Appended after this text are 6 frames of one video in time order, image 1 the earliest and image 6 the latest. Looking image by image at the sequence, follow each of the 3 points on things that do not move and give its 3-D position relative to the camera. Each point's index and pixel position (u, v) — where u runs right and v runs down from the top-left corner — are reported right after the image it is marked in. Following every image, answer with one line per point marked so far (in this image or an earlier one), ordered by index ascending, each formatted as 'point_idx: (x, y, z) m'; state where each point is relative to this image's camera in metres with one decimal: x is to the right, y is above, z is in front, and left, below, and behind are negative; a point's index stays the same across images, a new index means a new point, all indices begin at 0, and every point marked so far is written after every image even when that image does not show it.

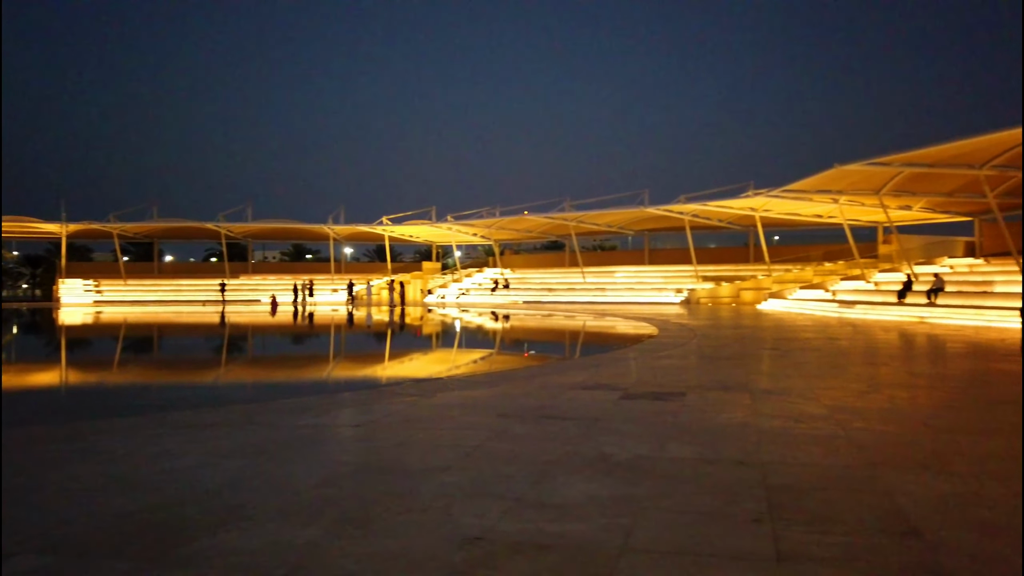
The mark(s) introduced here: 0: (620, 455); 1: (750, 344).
0: (+0.8, -1.2, +5.4) m
1: (+6.3, -1.5, +19.4) m
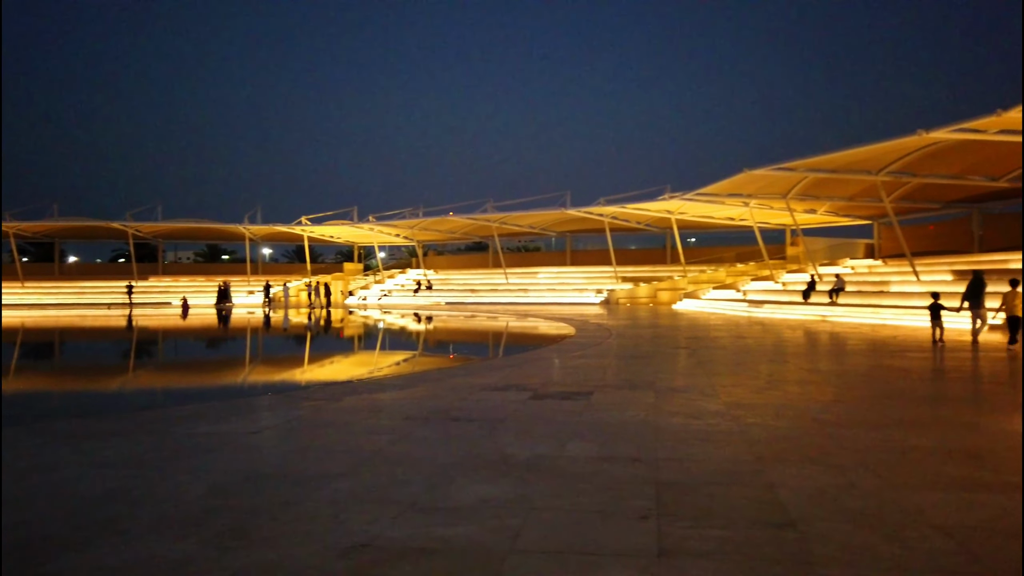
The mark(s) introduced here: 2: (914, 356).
0: (+0.1, -1.2, +5.4) m
1: (+4.1, -1.5, +19.9) m
2: (+7.4, -1.2, +13.6) m
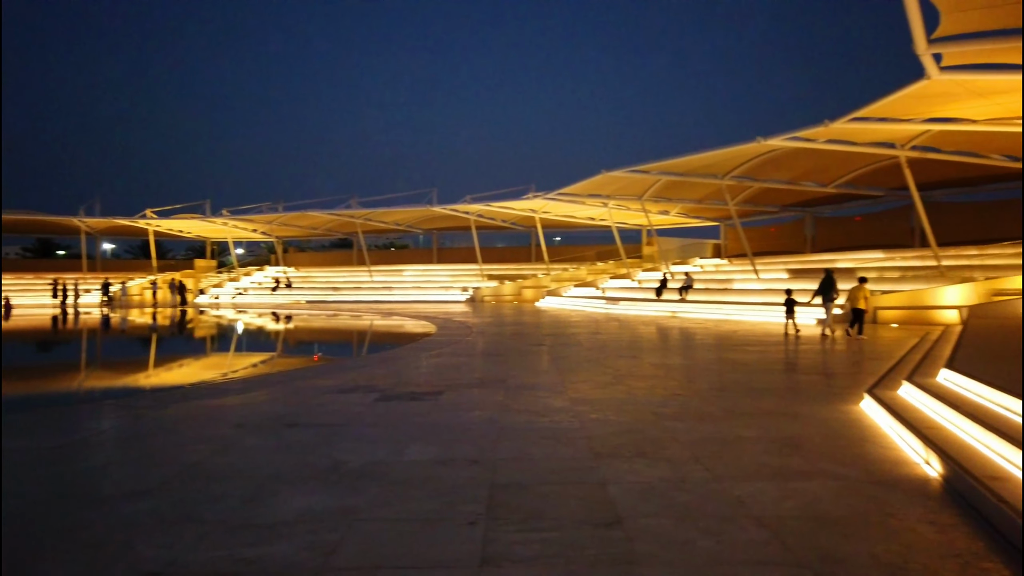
0: (-1.1, -1.2, +5.1) m
1: (+0.4, -1.4, +20.1) m
2: (+4.7, -1.2, +14.5) m
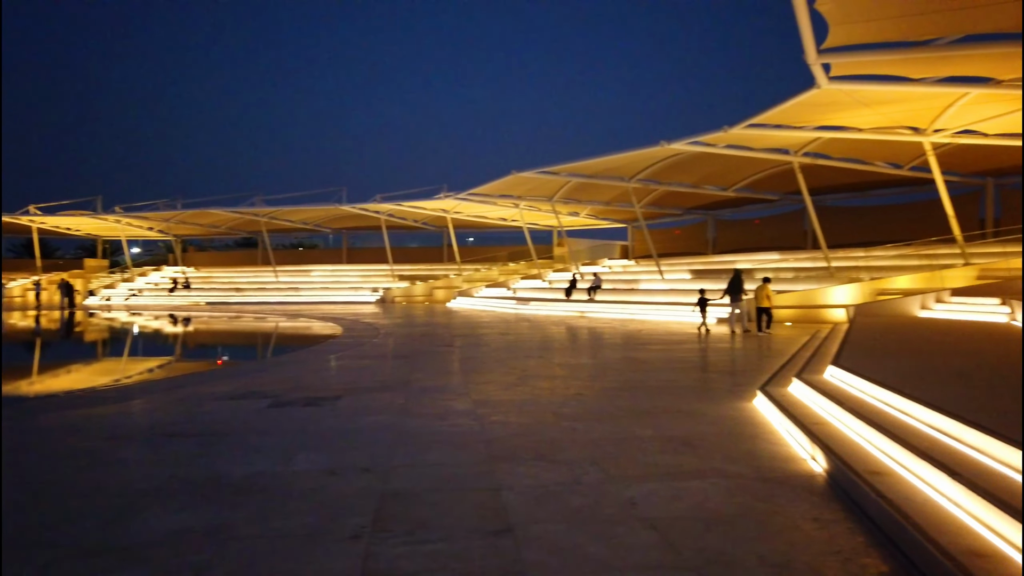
0: (-1.8, -1.2, +4.8) m
1: (-2.1, -1.4, +19.9) m
2: (+2.9, -1.2, +14.8) m
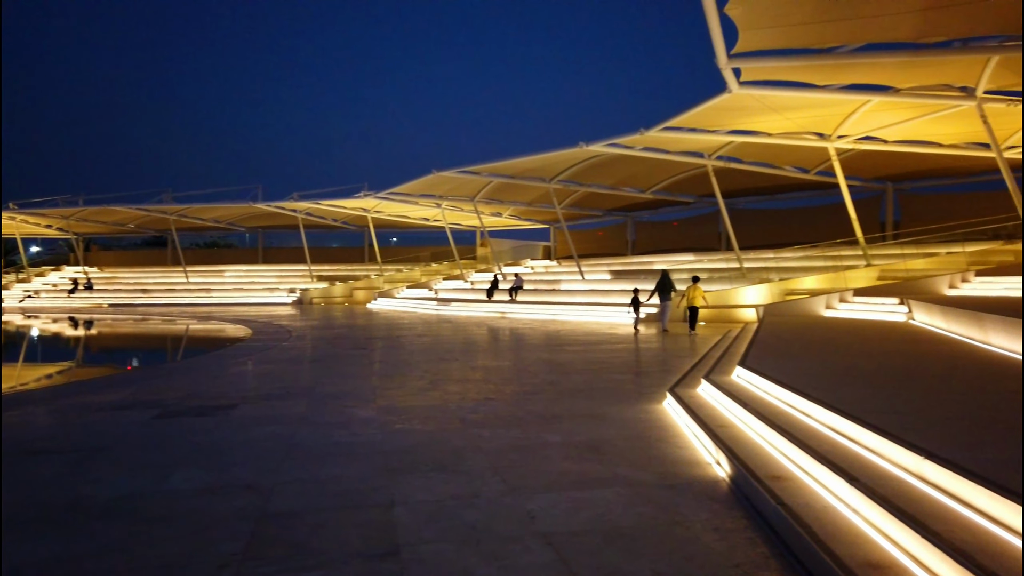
0: (-2.4, -1.2, +4.3) m
1: (-4.2, -1.4, +19.3) m
2: (+1.2, -1.2, +14.7) m
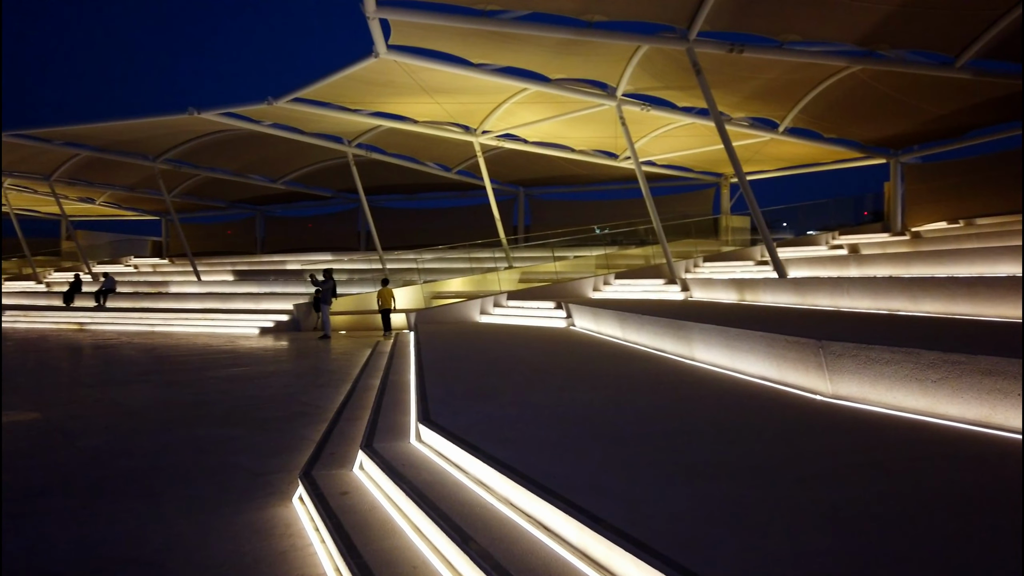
0: (-3.3, -1.2, -0.2) m
1: (-11.9, -1.5, +12.2) m
2: (-4.9, -1.3, +10.7) m
